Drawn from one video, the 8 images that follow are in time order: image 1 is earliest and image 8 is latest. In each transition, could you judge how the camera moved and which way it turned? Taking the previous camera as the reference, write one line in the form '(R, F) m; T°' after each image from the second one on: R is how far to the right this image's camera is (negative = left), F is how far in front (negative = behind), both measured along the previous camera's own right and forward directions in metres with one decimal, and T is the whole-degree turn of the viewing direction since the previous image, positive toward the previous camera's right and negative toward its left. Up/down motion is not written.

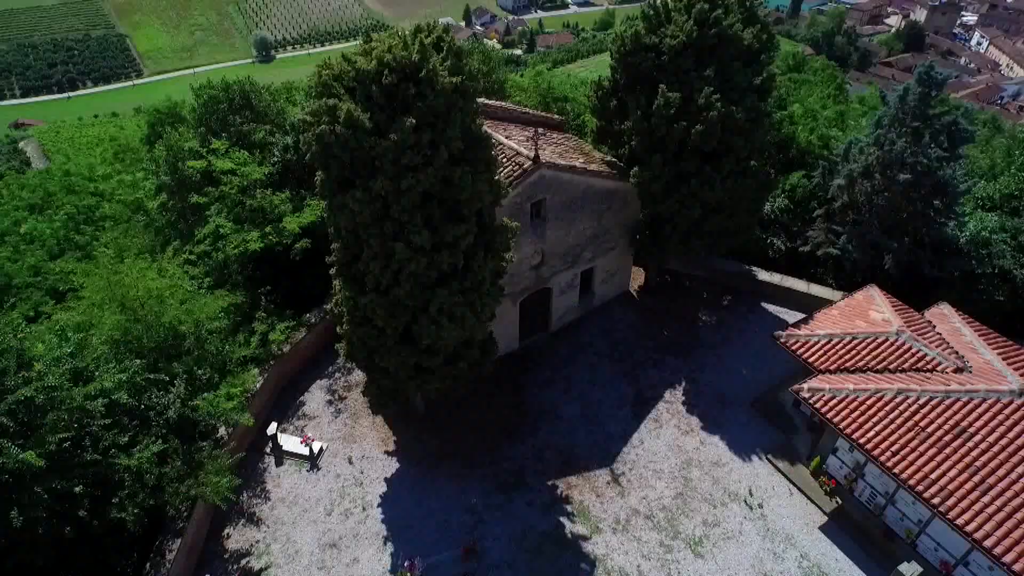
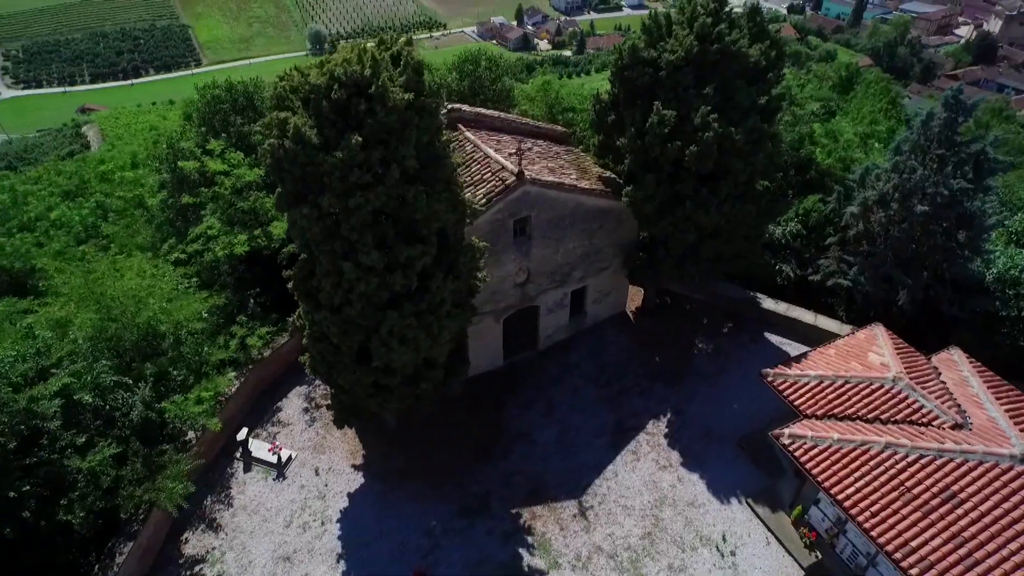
(+1.8, +0.6) m; -4°
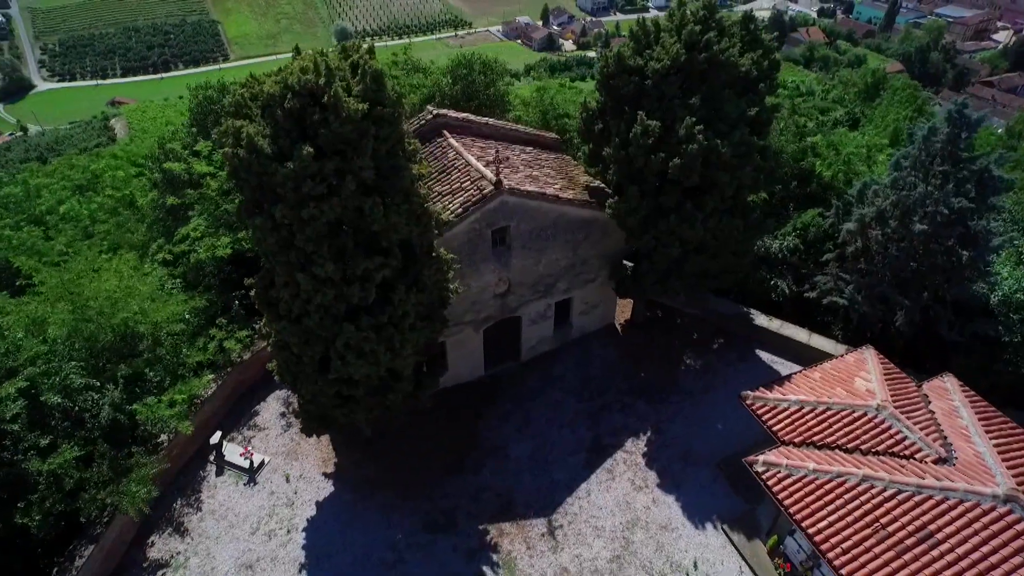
(+1.3, +0.4) m; -2°
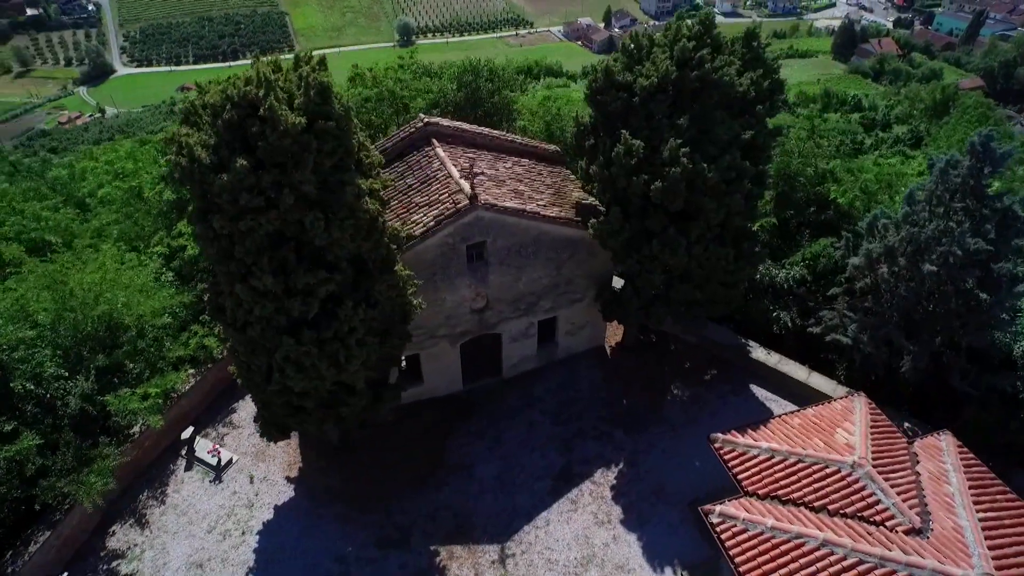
(+2.1, +0.6) m; -5°
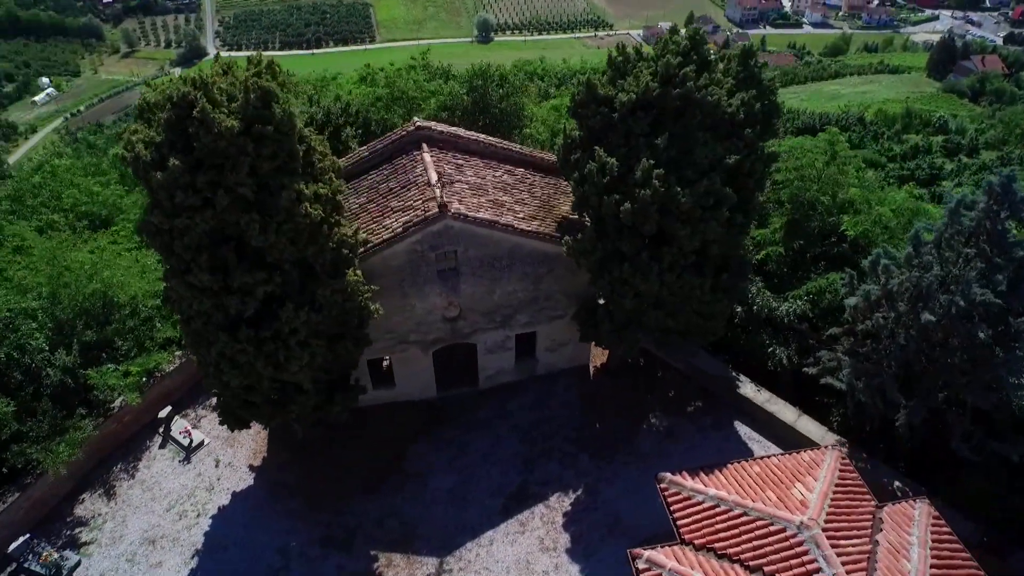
(+2.6, +0.5) m; -6°
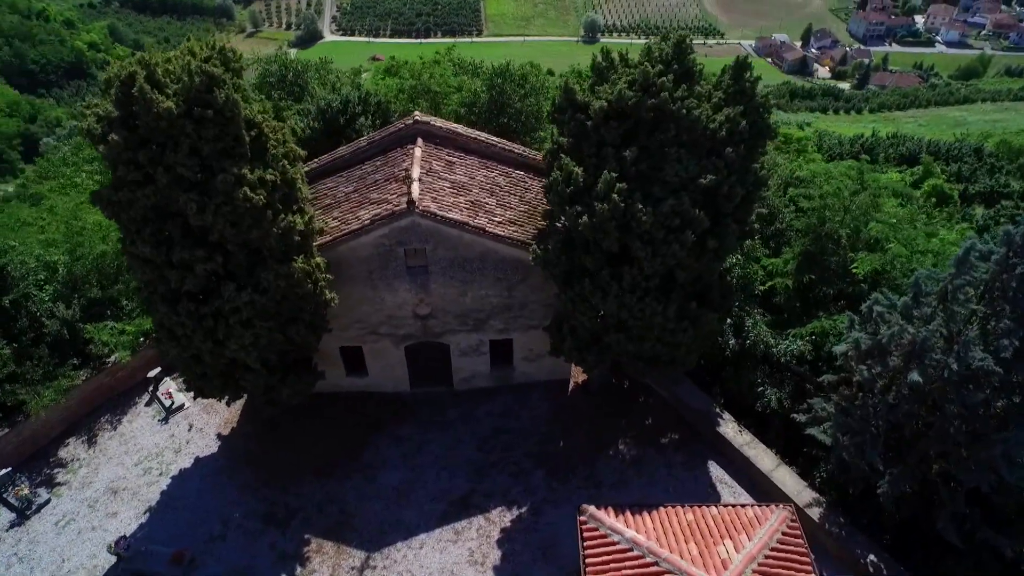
(+3.3, +0.7) m; -8°
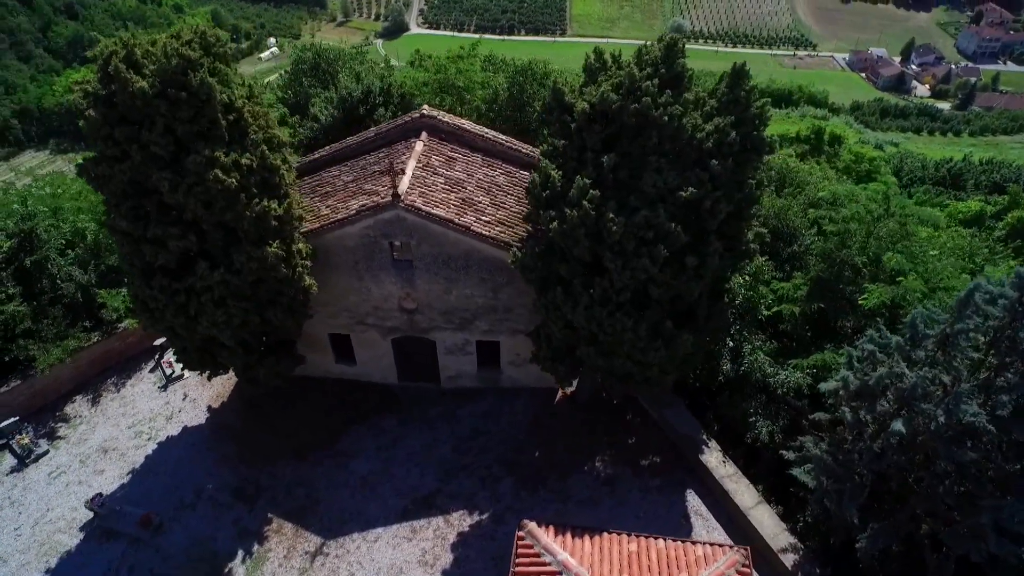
(+2.3, +0.5) m; -6°
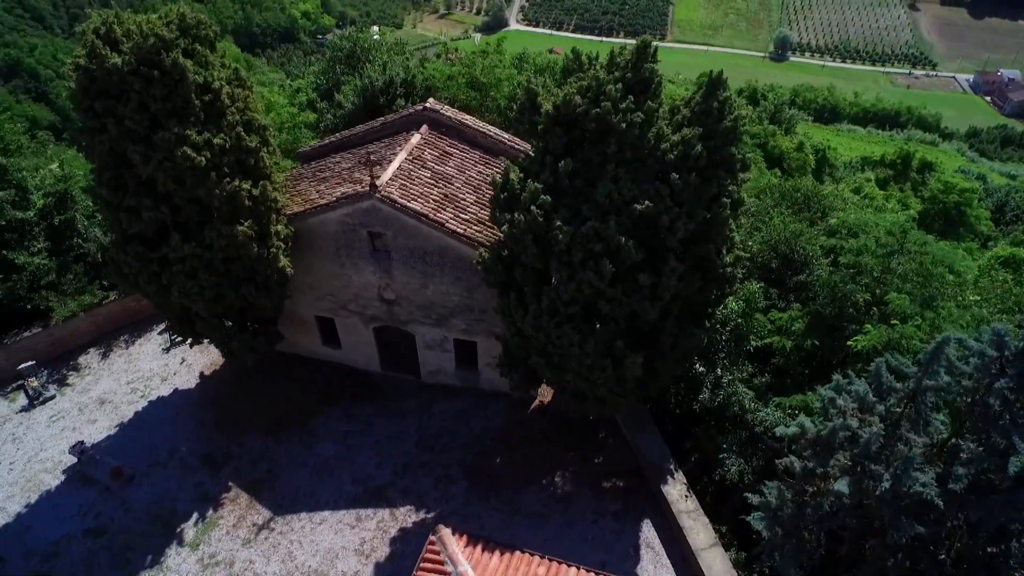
(+2.9, +0.6) m; -8°
